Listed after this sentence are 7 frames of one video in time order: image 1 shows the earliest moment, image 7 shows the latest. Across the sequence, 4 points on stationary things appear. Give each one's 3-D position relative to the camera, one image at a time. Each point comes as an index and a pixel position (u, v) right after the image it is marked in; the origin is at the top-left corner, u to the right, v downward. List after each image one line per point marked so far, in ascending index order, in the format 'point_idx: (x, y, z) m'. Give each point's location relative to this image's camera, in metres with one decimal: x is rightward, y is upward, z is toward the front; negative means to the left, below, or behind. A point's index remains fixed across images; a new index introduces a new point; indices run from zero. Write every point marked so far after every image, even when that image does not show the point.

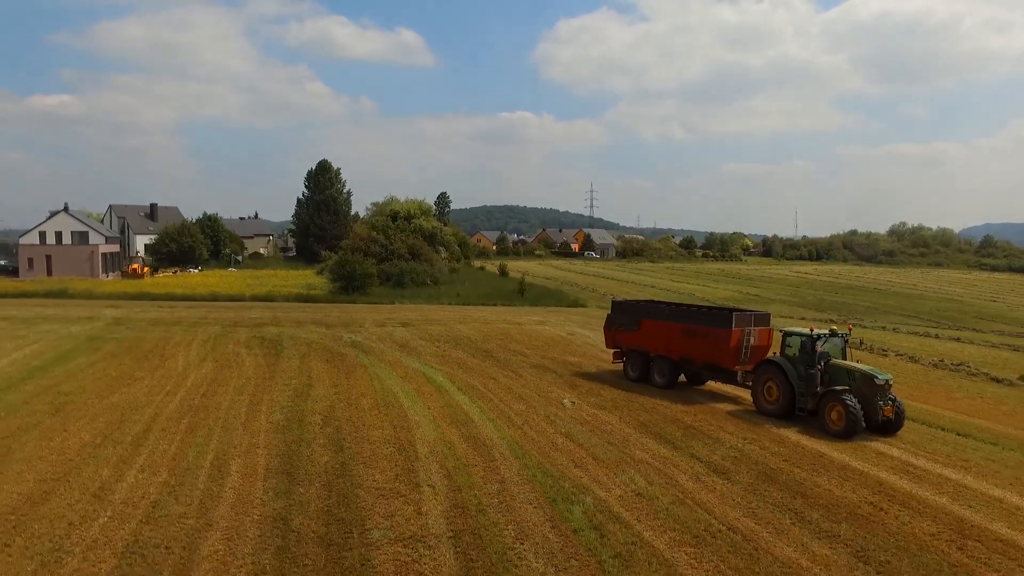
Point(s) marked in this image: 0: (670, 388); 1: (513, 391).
0: (+3.5, -2.3, +13.8) m
1: (+0.1, -2.1, +12.9) m
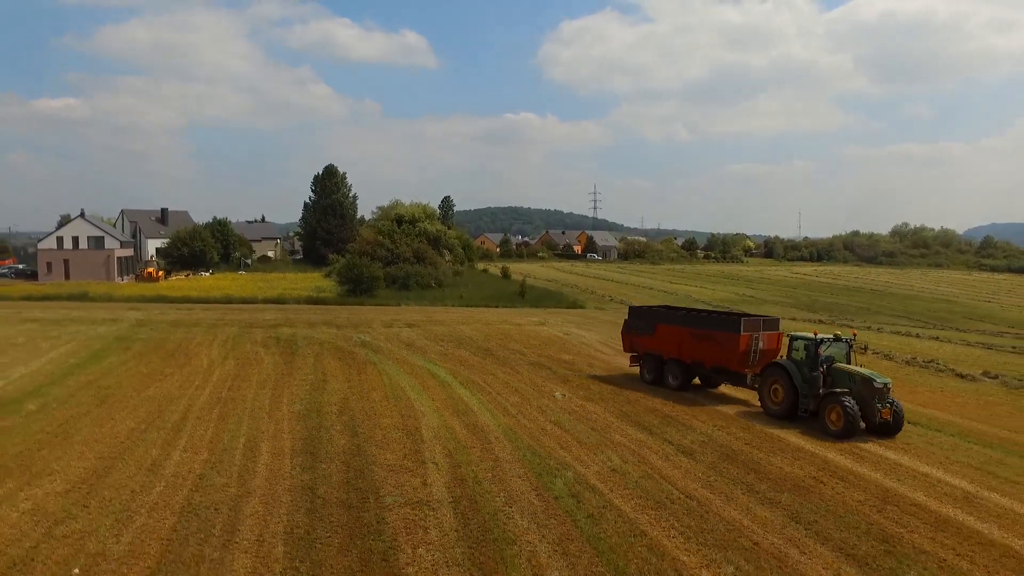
0: (+3.5, -2.3, +15.1) m
1: (0.0, -2.1, +14.2) m
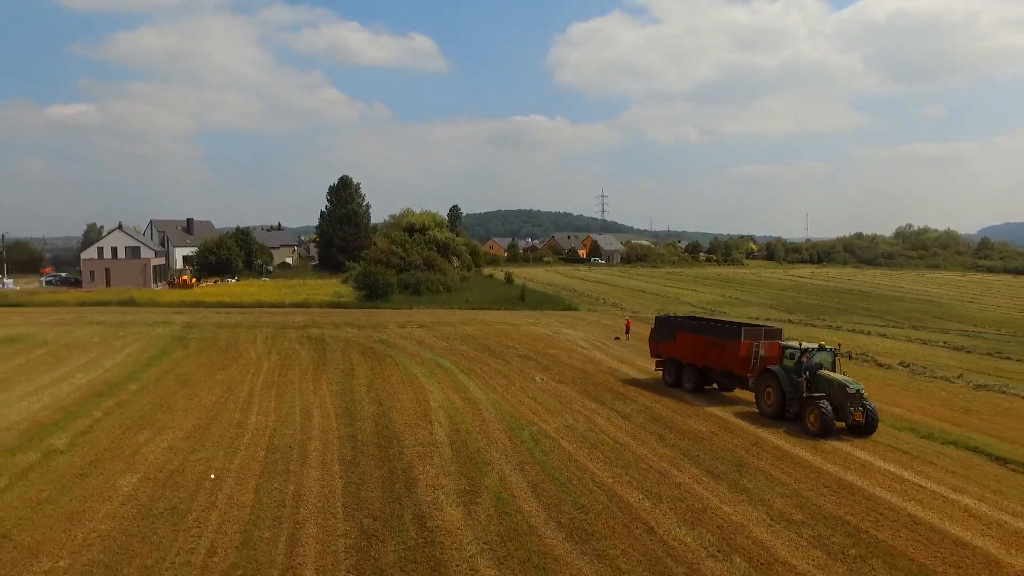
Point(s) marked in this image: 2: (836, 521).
0: (+3.2, -2.5, +18.5) m
1: (-0.2, -2.3, +17.7) m
2: (+4.2, -3.0, +8.4) m
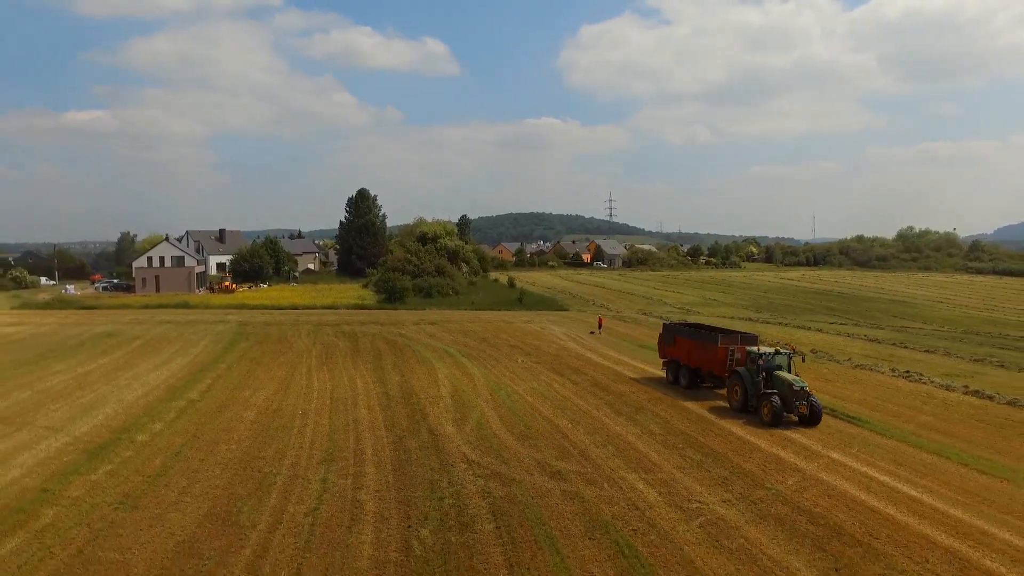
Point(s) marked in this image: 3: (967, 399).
0: (+2.8, -2.6, +24.0) m
1: (-0.6, -2.5, +23.2) m
2: (+3.7, -3.1, +13.9) m
3: (+12.4, -3.0, +17.6) m
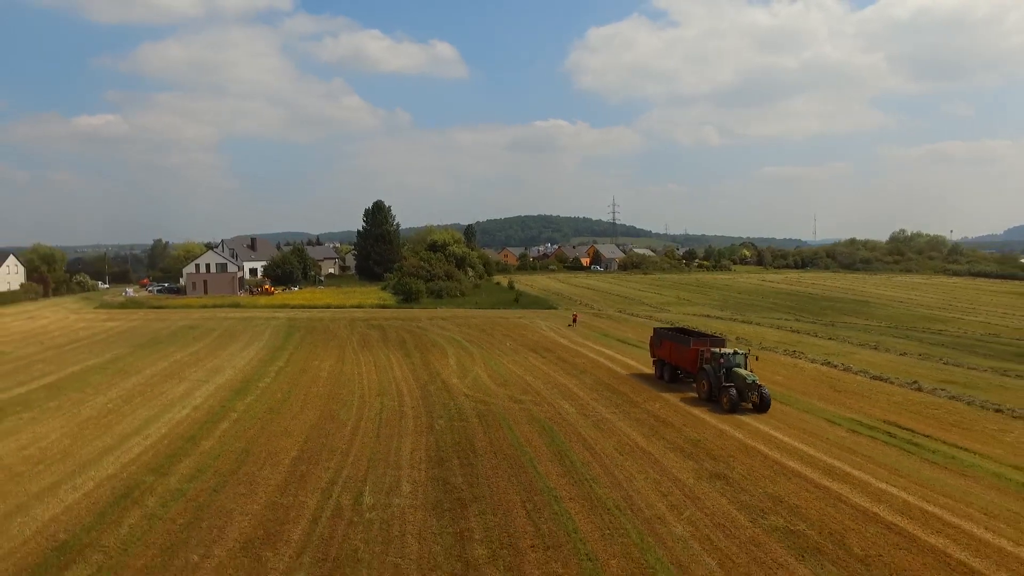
0: (+2.4, -2.7, +31.6) m
1: (-1.1, -2.6, +30.8) m
2: (+3.1, -3.2, +21.4) m
3: (+11.9, -3.1, +25.1) m
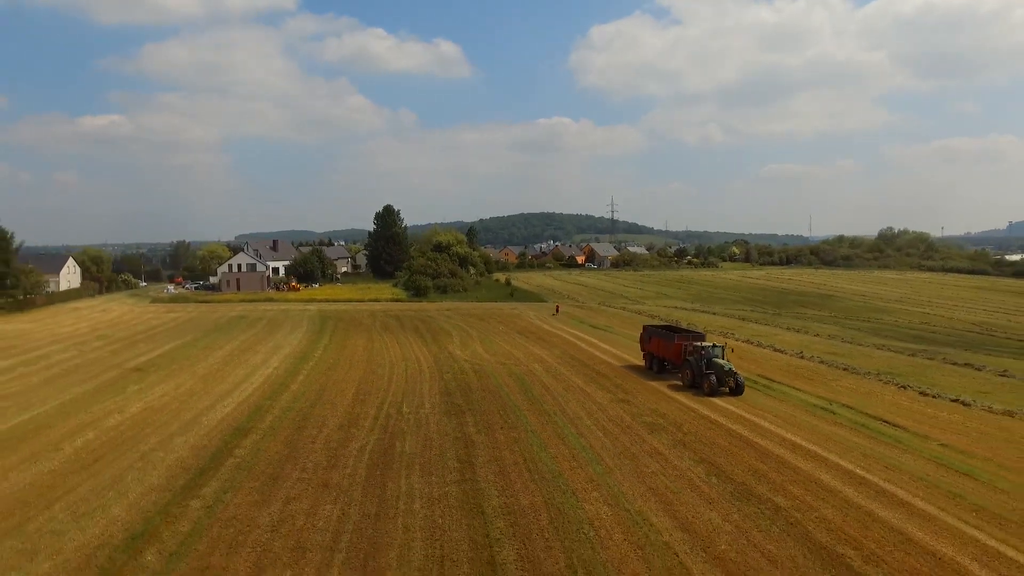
0: (+2.0, -2.5, +39.0) m
1: (-1.5, -2.3, +38.2) m
2: (+2.6, -3.0, +28.8) m
3: (+11.4, -2.8, +32.4) m
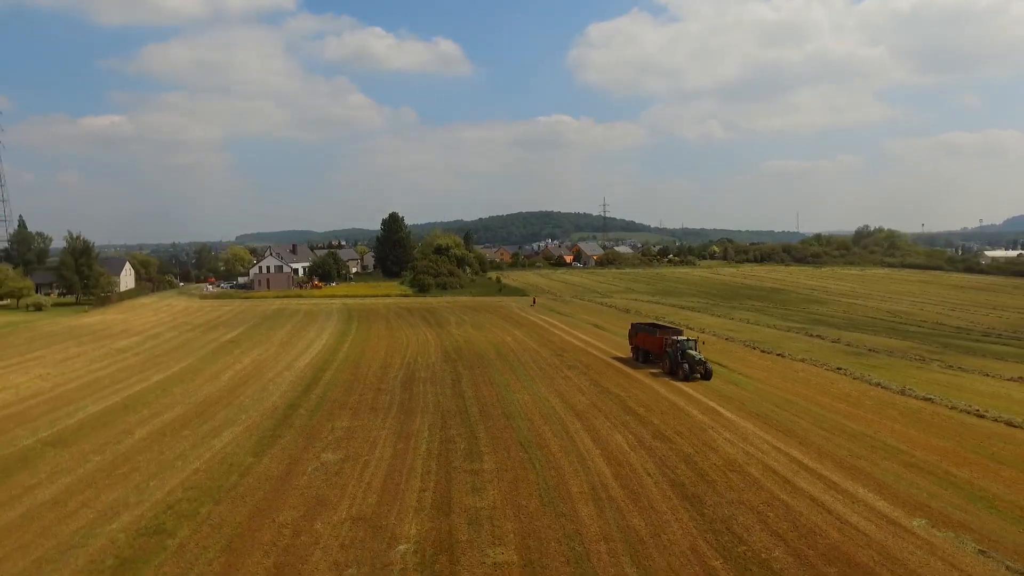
0: (+0.9, -2.2, +49.6) m
1: (-2.6, -2.1, +48.9) m
2: (+1.5, -2.7, +39.4) m
3: (+10.4, -2.5, +43.0) m
